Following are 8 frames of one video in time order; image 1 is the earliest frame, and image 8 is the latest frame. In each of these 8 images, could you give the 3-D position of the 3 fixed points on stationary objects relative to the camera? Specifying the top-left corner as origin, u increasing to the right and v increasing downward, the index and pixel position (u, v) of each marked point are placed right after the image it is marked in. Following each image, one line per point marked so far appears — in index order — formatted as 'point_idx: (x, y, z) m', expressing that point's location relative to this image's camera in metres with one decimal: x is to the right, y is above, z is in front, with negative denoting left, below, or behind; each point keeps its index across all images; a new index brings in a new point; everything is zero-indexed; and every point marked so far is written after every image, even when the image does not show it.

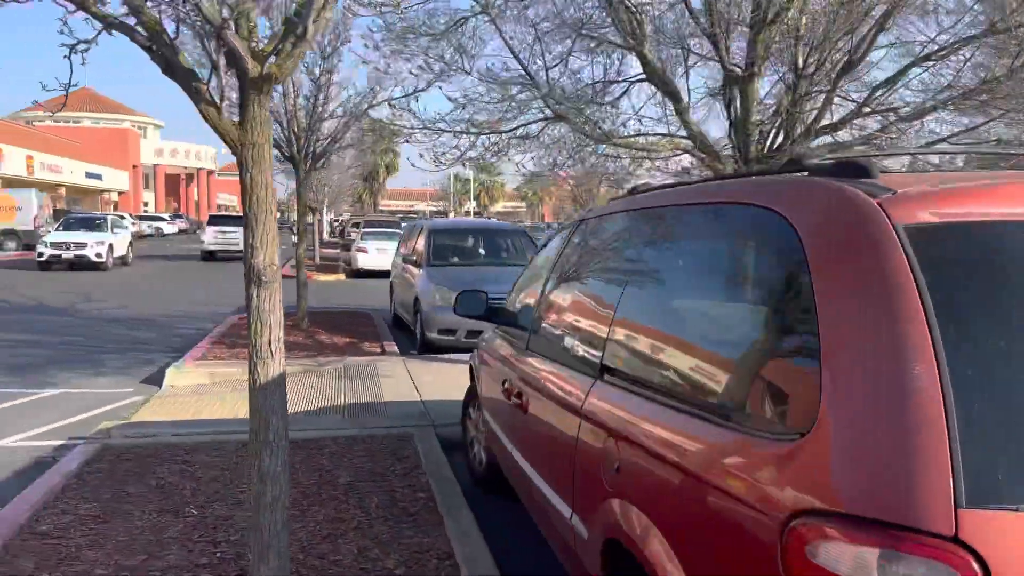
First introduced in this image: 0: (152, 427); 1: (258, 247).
0: (-2.6, -1.0, +6.0) m
1: (-1.0, +0.2, +3.2) m
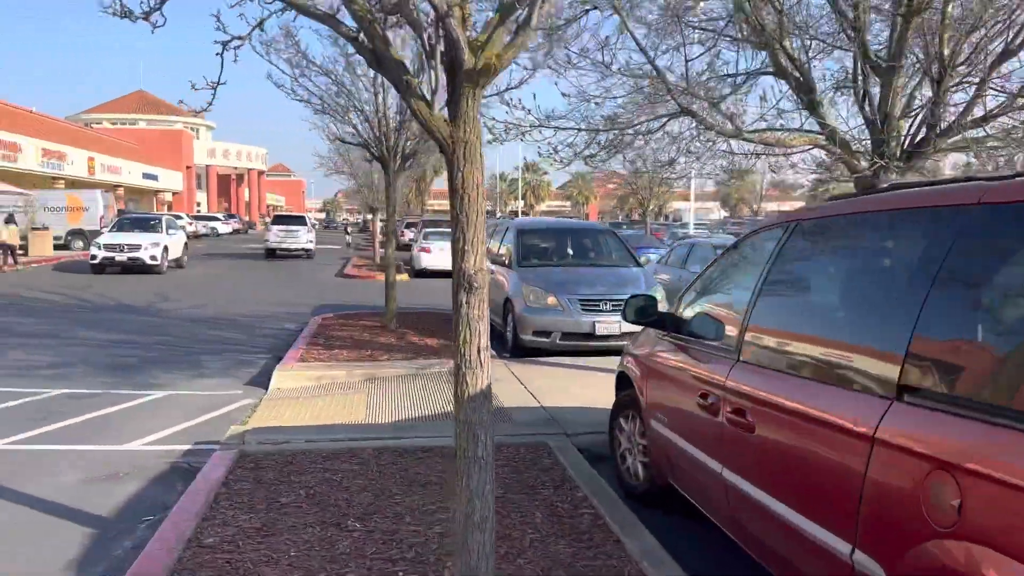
0: (-1.6, -1.0, +5.8) m
1: (-0.2, +0.1, +3.0) m
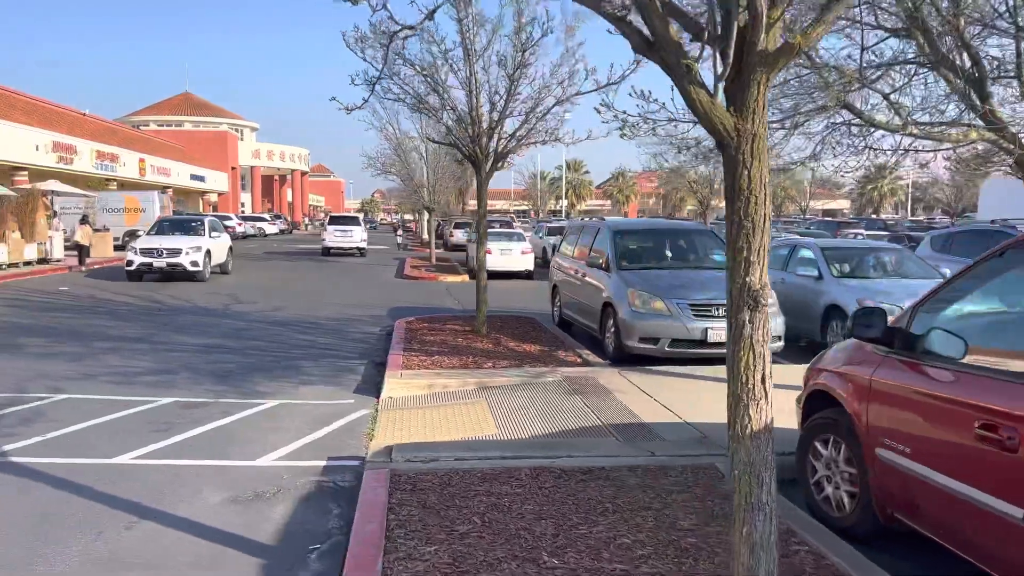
0: (-0.6, -1.1, +5.5) m
1: (+0.8, +0.1, +2.6) m
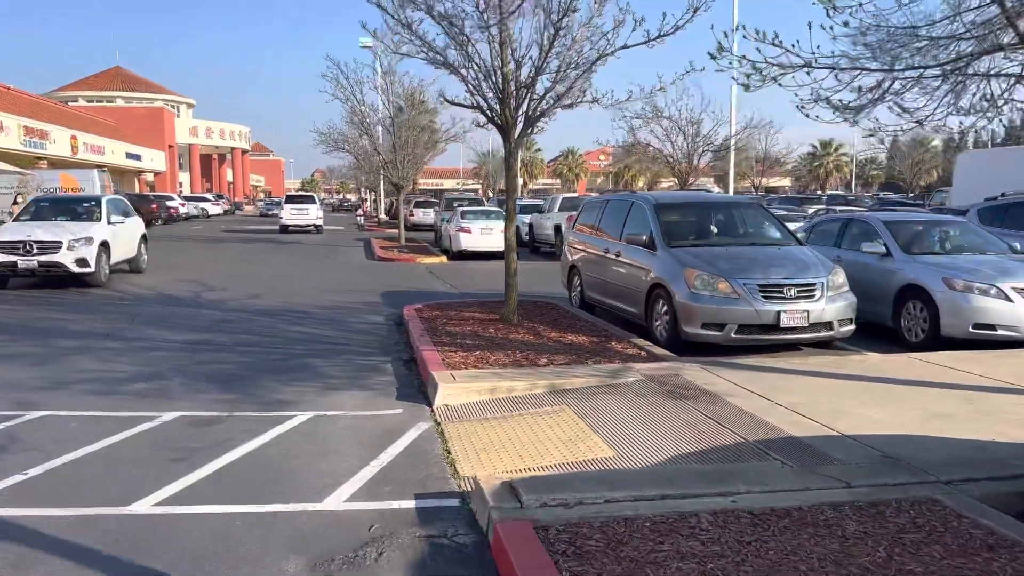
0: (+0.2, -1.0, +4.2) m
1: (+1.8, +0.1, +1.4) m
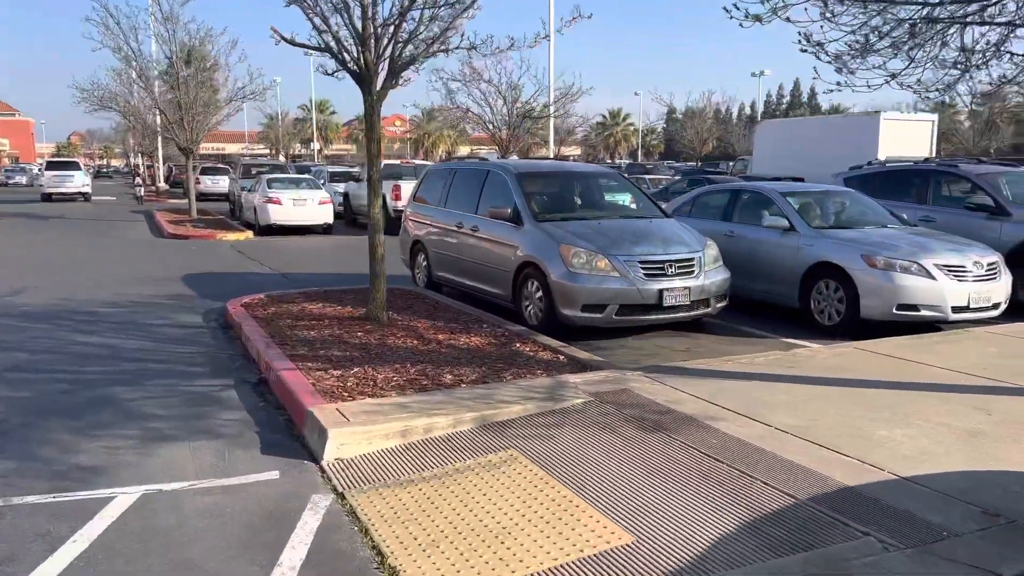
0: (+0.4, -1.1, +2.6) m
1: (+2.5, 0.0, +0.2) m
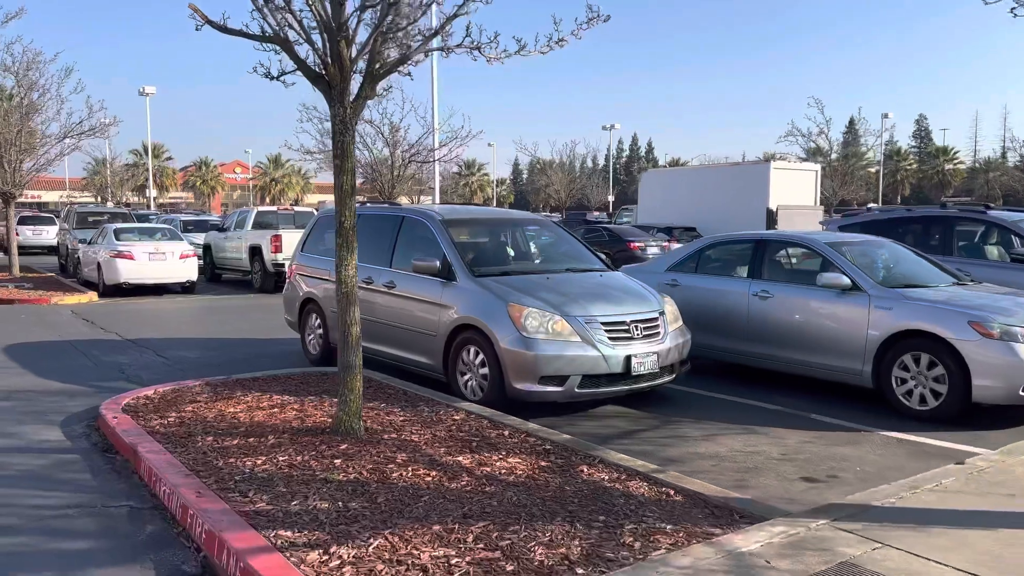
0: (+1.6, -1.4, +0.4) m
1: (+4.1, -0.2, -1.4) m
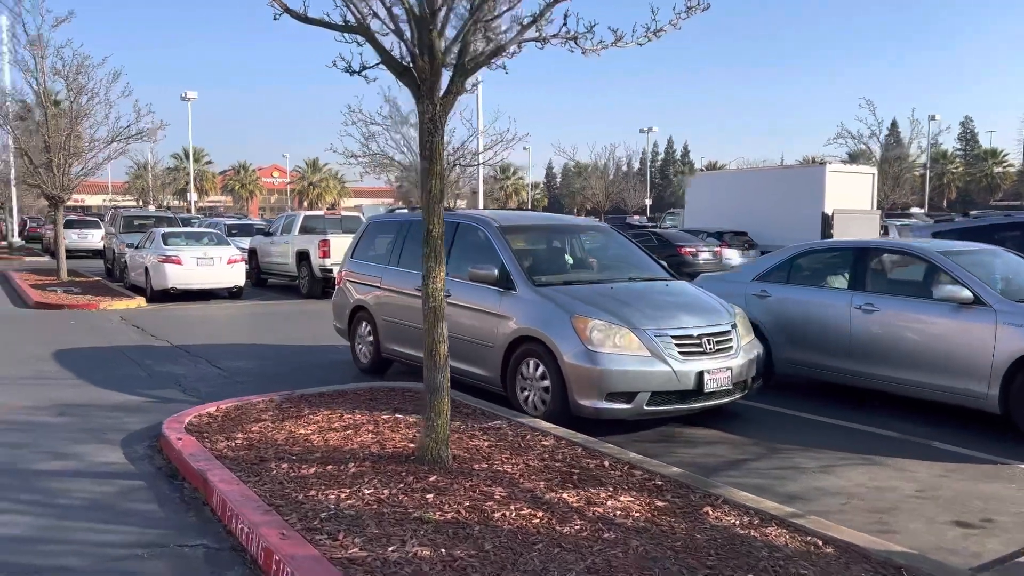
0: (+2.0, -1.5, -0.2) m
1: (+4.5, -0.3, -2.1) m
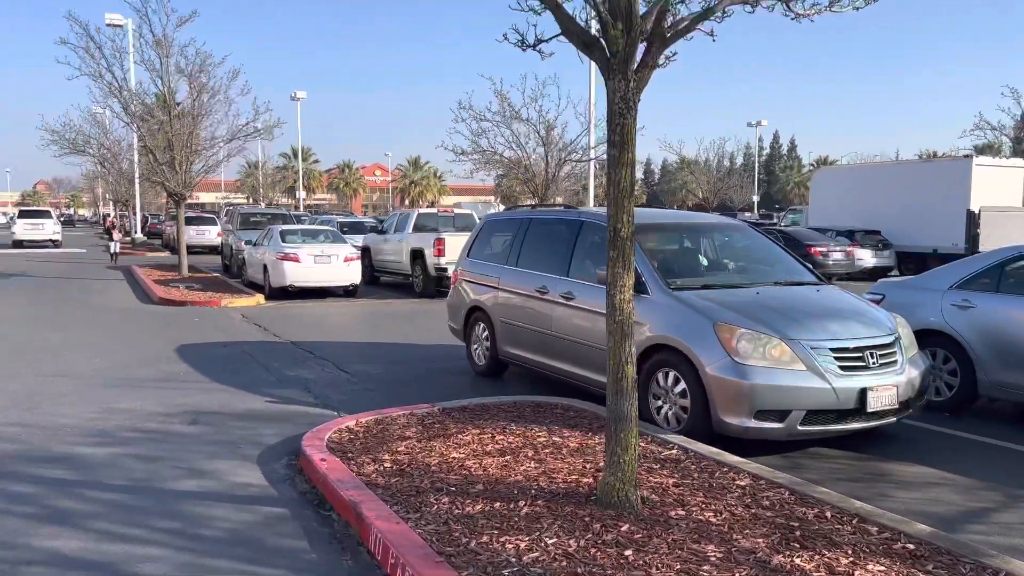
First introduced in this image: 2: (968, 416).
0: (+2.4, -1.6, -1.2) m
1: (+4.7, -0.4, -3.4) m
2: (+4.1, -1.2, +7.3) m
